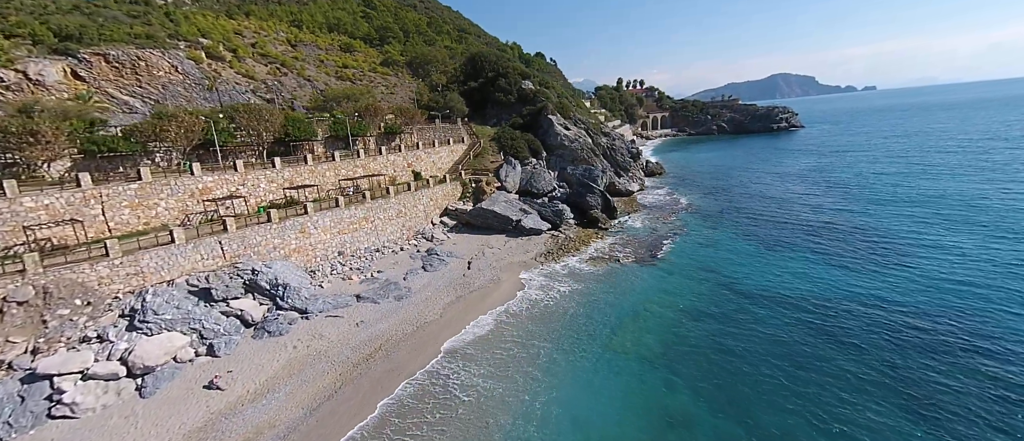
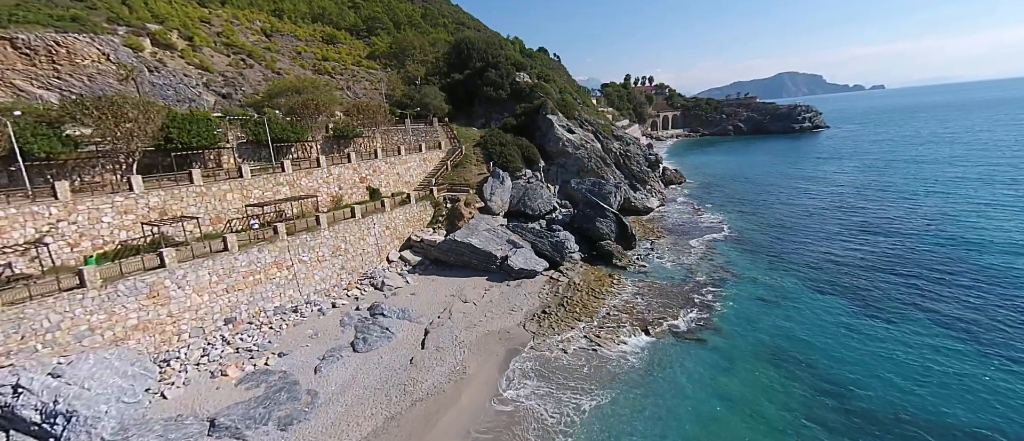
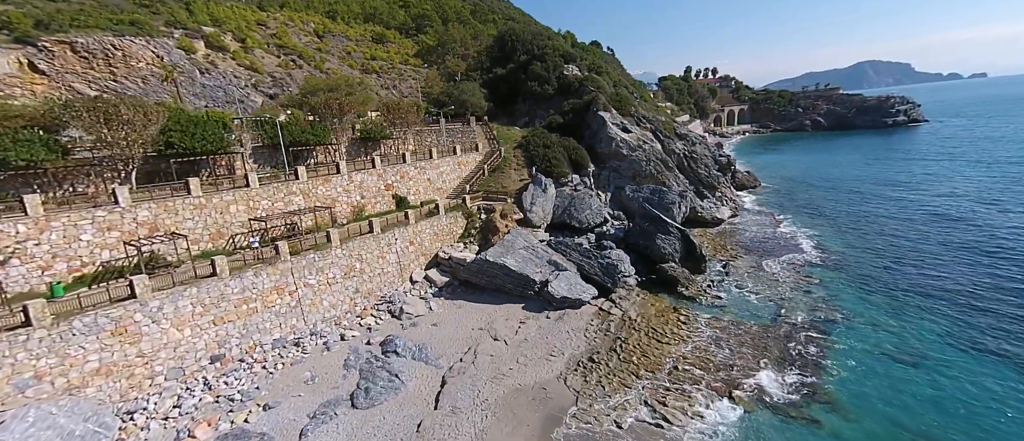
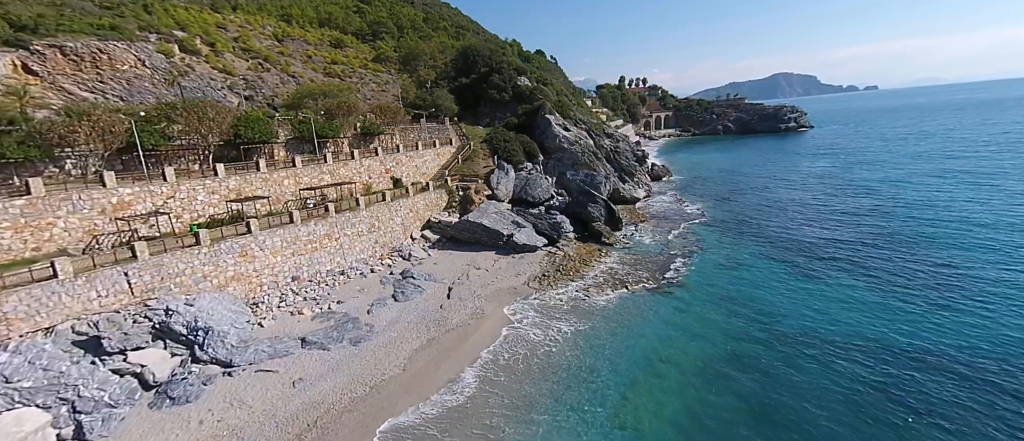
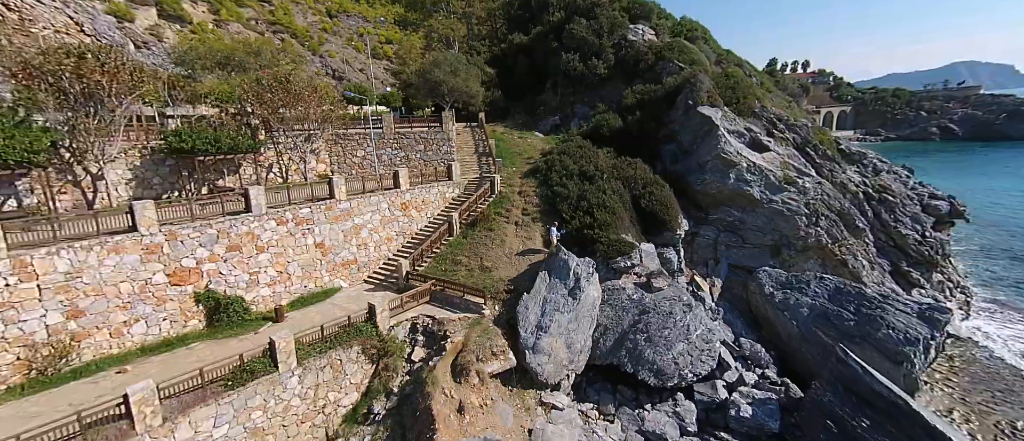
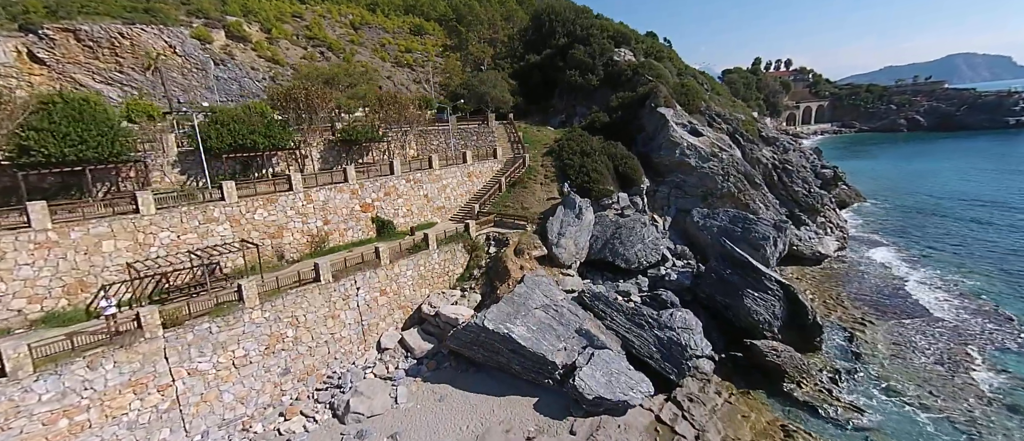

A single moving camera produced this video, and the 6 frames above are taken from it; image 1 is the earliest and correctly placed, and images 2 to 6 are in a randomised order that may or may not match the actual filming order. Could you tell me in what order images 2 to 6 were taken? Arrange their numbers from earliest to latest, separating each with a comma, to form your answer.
4, 2, 3, 6, 5
